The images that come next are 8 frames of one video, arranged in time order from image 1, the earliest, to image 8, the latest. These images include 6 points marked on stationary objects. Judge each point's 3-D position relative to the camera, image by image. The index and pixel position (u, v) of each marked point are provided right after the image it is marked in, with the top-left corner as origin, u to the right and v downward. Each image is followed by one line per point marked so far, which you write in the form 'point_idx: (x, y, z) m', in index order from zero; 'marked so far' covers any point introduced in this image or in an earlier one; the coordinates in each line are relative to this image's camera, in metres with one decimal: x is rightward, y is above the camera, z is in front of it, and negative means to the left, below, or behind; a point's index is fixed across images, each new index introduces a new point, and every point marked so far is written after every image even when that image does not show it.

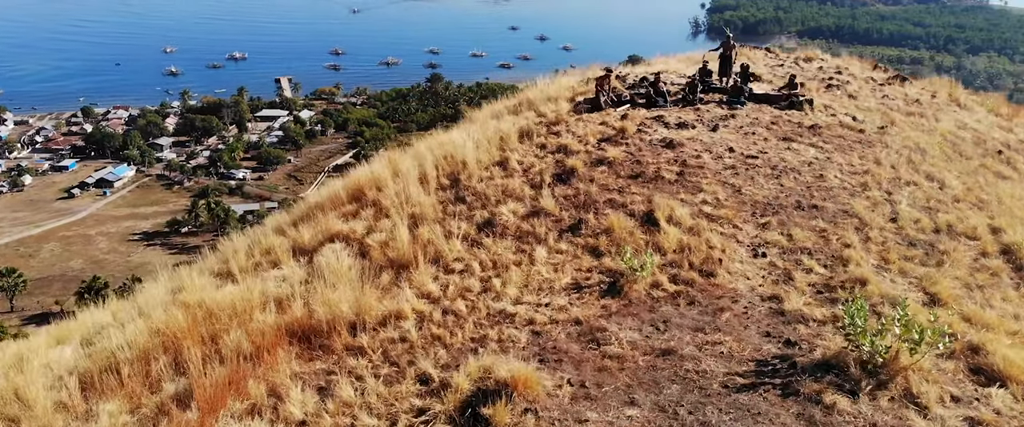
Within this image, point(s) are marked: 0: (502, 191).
0: (-0.1, +0.2, +7.5) m
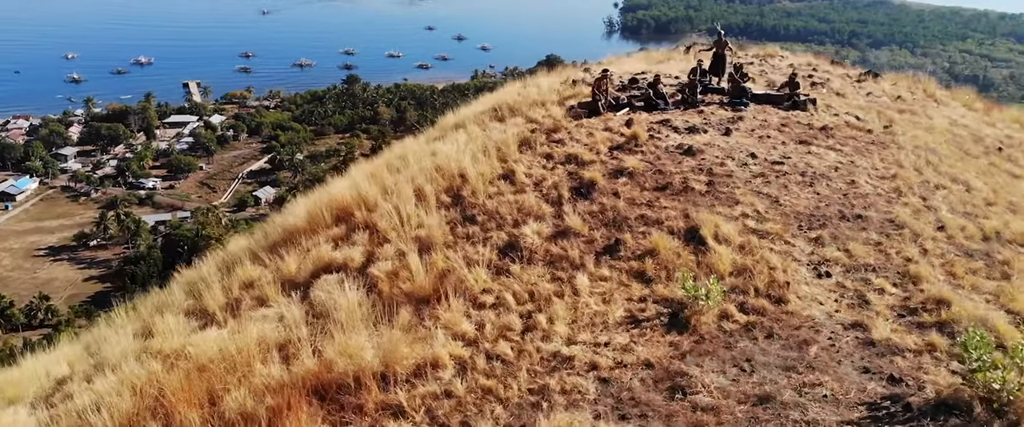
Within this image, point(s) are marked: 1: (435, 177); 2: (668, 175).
0: (0.0, 0.0, +6.7) m
1: (-0.6, +0.3, +7.8) m
2: (+1.2, +0.3, +7.1) m
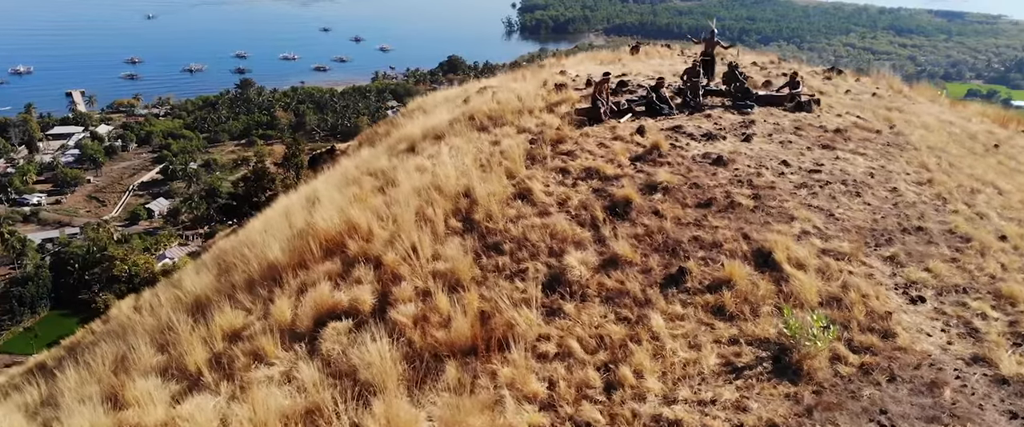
0: (+0.2, -0.1, +5.9) m
1: (-0.6, +0.1, +6.8) m
2: (+1.3, +0.2, +6.3) m
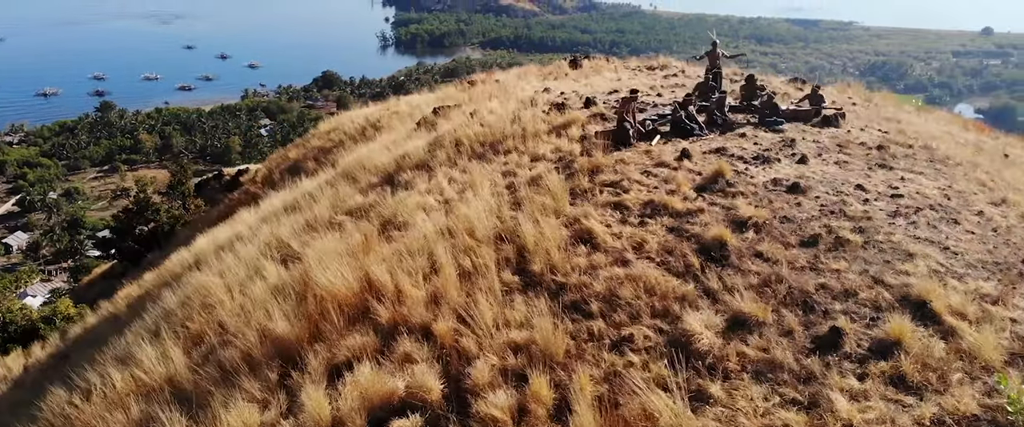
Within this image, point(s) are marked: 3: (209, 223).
0: (+0.7, -0.4, +4.8) m
1: (-0.3, -0.2, +5.7) m
2: (+1.7, -0.1, +5.4) m
3: (-5.2, -0.2, +16.2) m
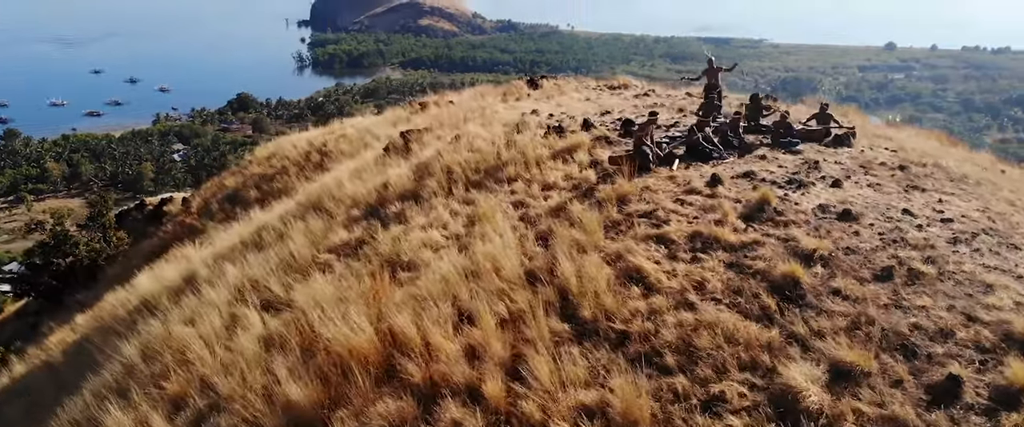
0: (+0.9, -0.6, +4.3) m
1: (-0.1, -0.4, +5.1) m
2: (+1.9, -0.2, +5.0) m
3: (-5.9, -0.7, +15.1) m
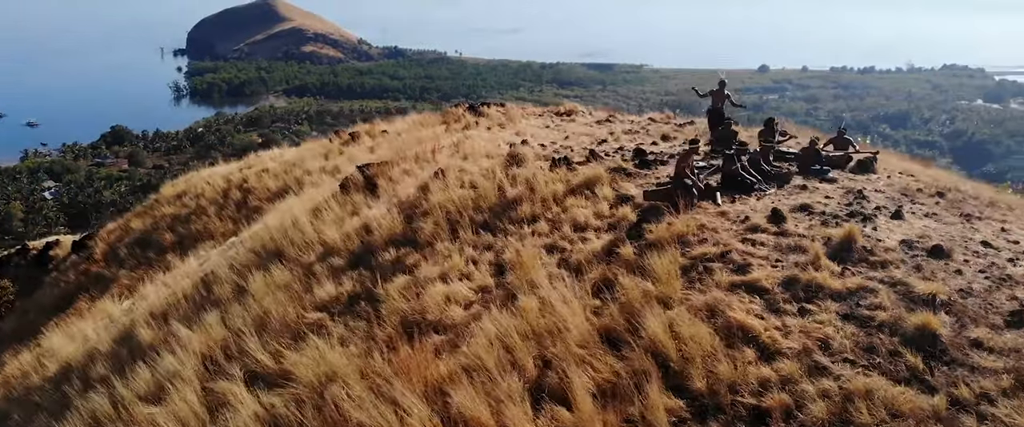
0: (+1.4, -0.7, +3.6) m
1: (+0.3, -0.6, +4.3) m
2: (+2.2, -0.4, +4.4) m
3: (-6.6, -1.4, +13.5) m
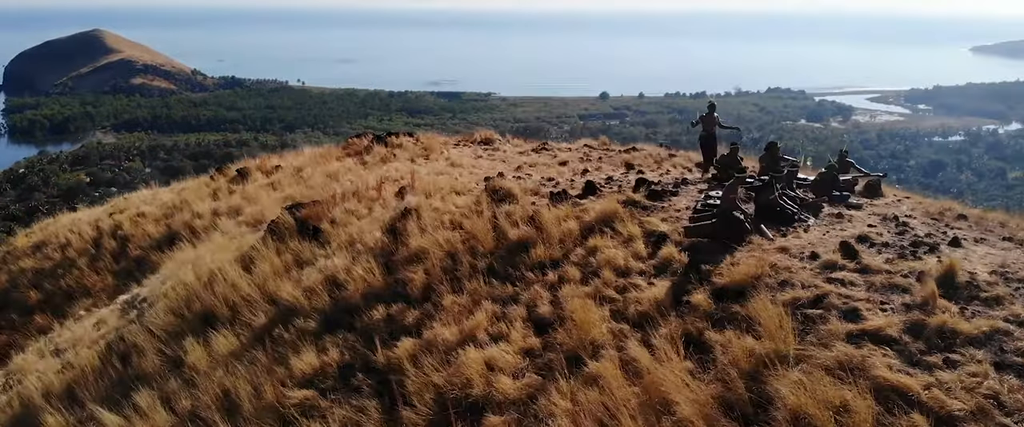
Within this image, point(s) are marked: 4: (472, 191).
0: (+1.9, -0.8, +3.0) m
1: (+0.7, -0.8, +3.5) m
2: (+2.6, -0.5, +4.0) m
3: (-7.6, -2.2, +11.5) m
4: (-0.3, +0.2, +7.3) m
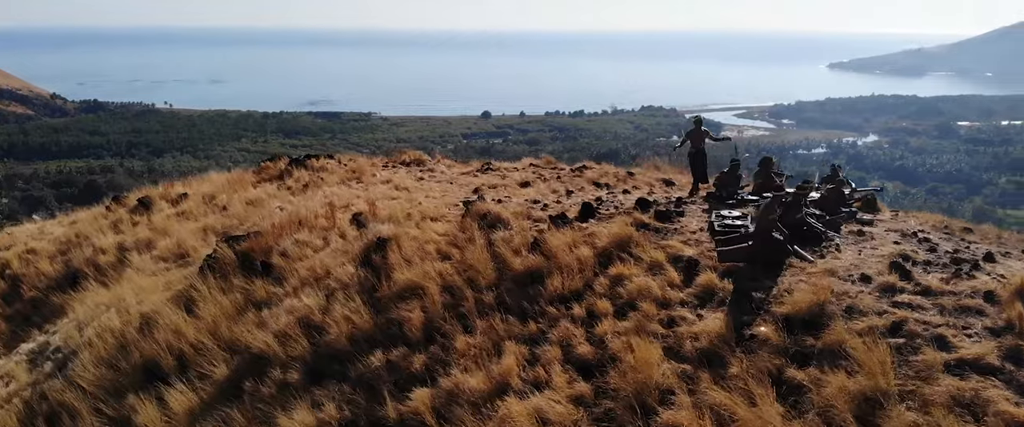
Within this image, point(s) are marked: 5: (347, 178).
0: (+2.3, -0.9, +2.7) m
1: (+1.0, -0.9, +3.1) m
2: (+2.8, -0.5, +3.8) m
3: (-8.2, -2.6, +9.9) m
4: (-0.5, 0.0, +6.7) m
5: (-1.8, +0.4, +10.8) m
